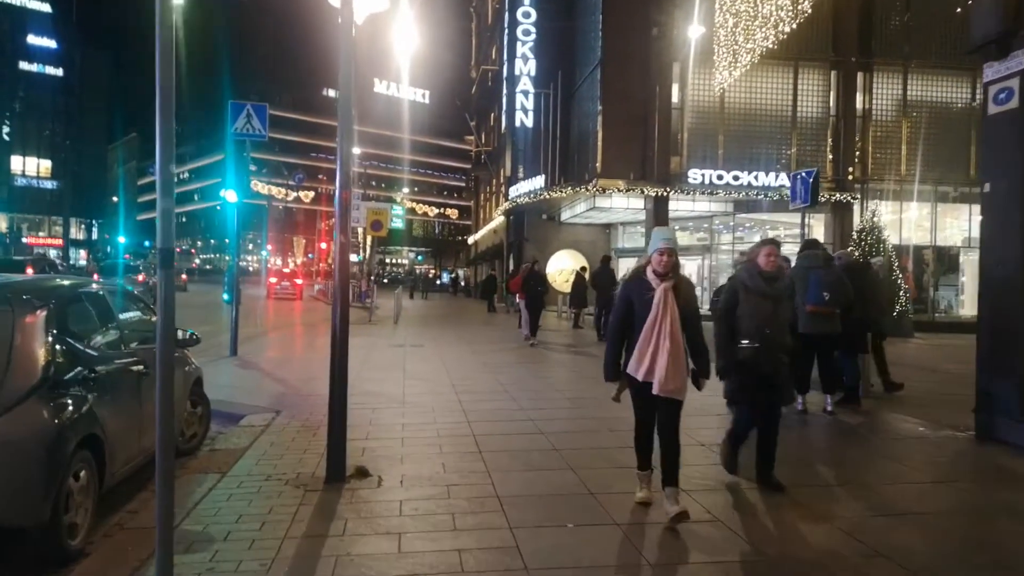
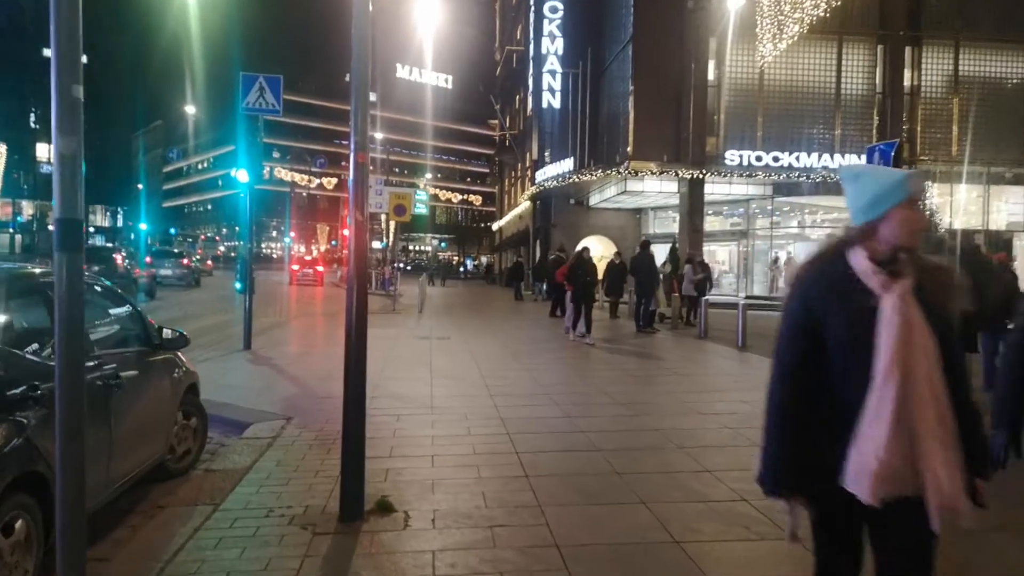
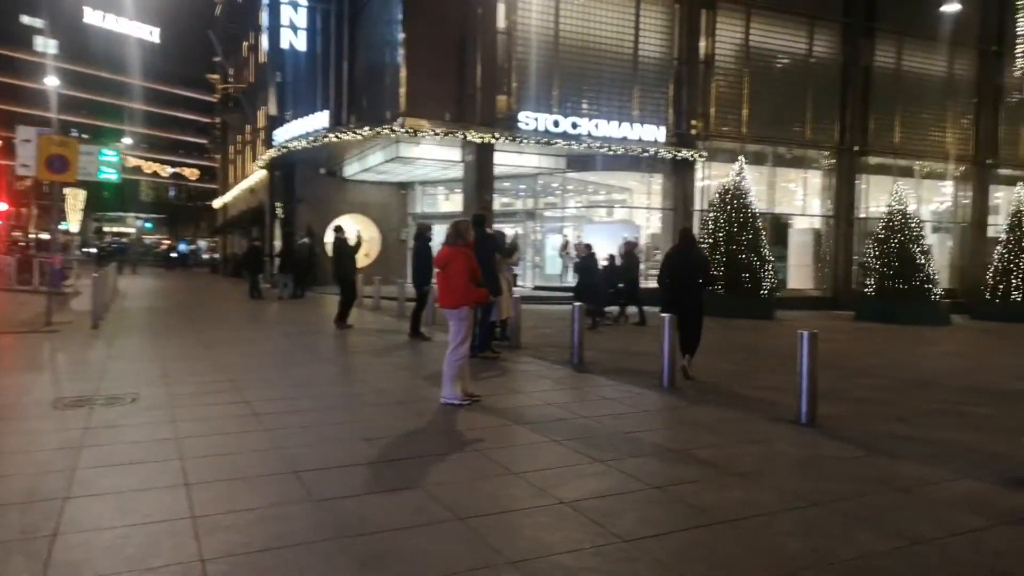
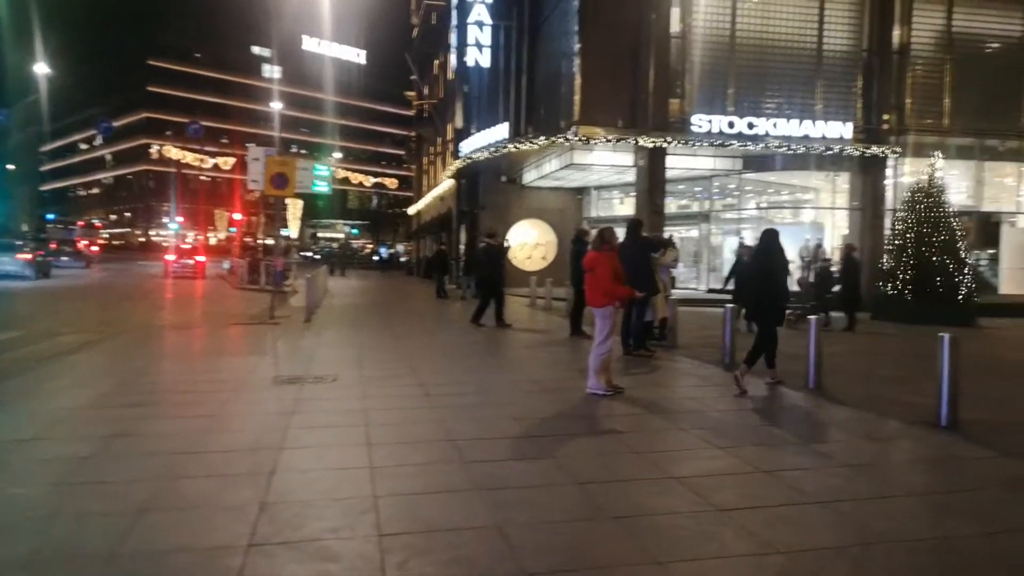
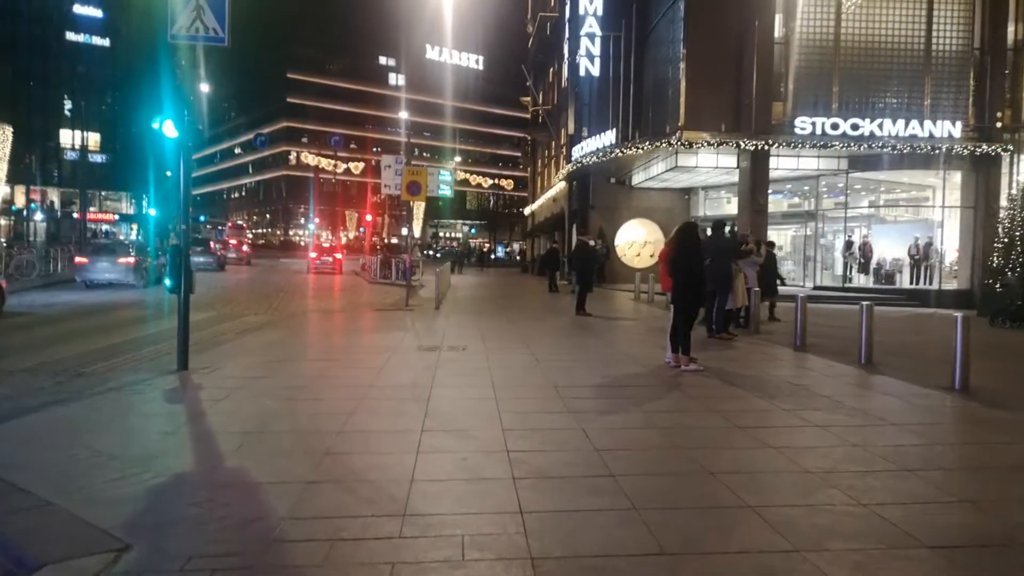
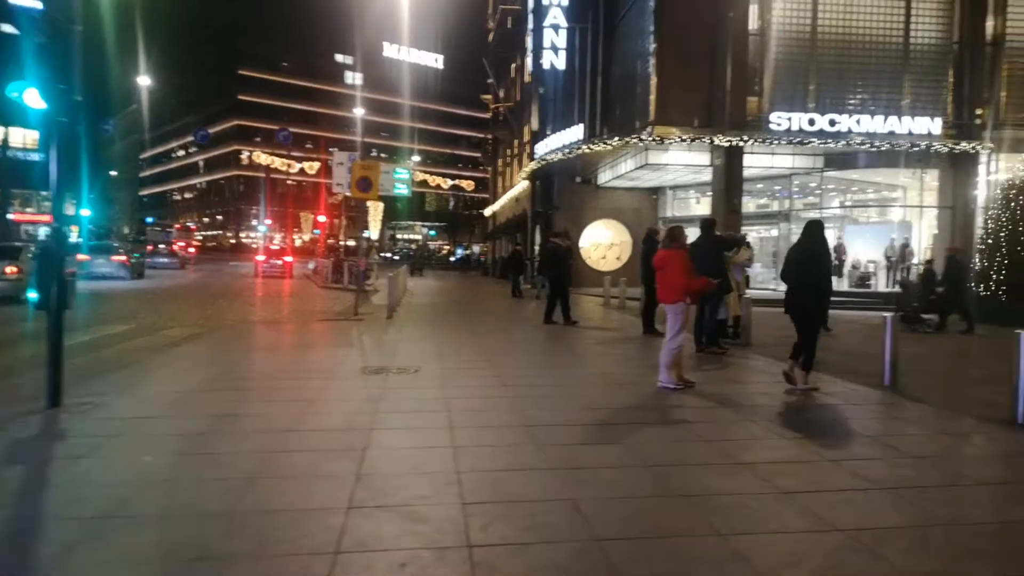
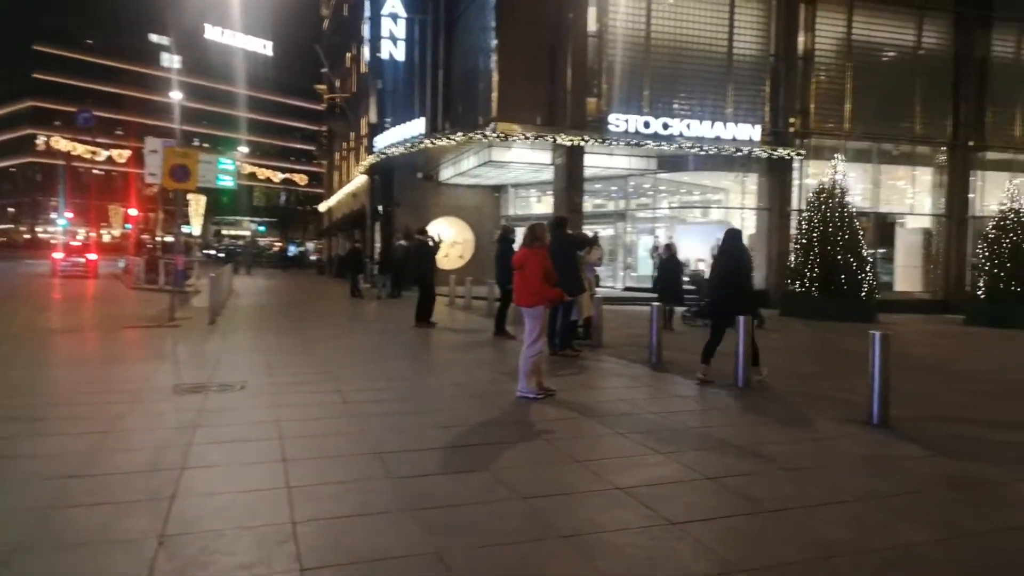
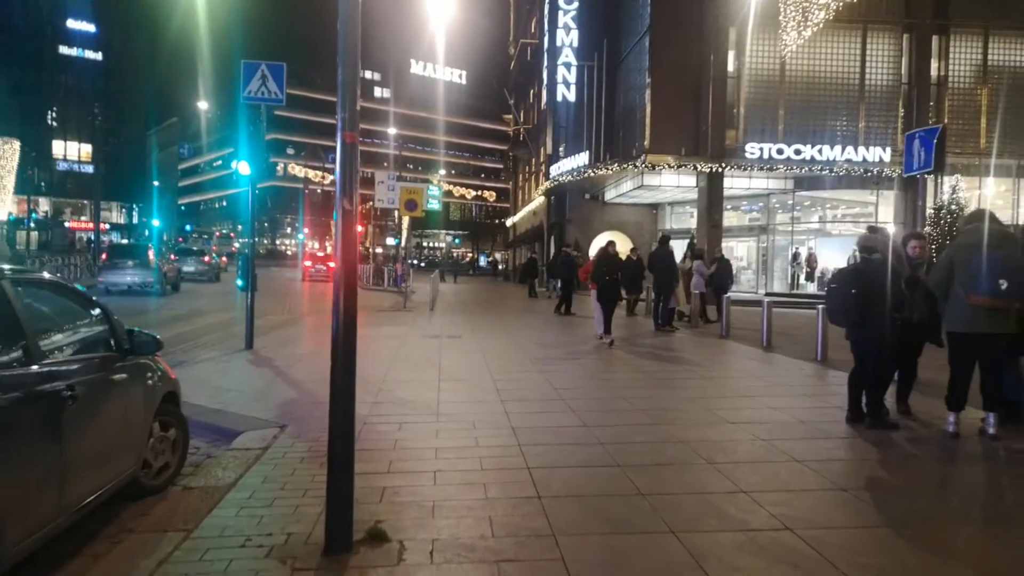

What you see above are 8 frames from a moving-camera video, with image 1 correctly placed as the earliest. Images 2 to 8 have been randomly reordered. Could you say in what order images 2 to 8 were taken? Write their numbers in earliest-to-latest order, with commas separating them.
2, 8, 5, 6, 4, 7, 3
